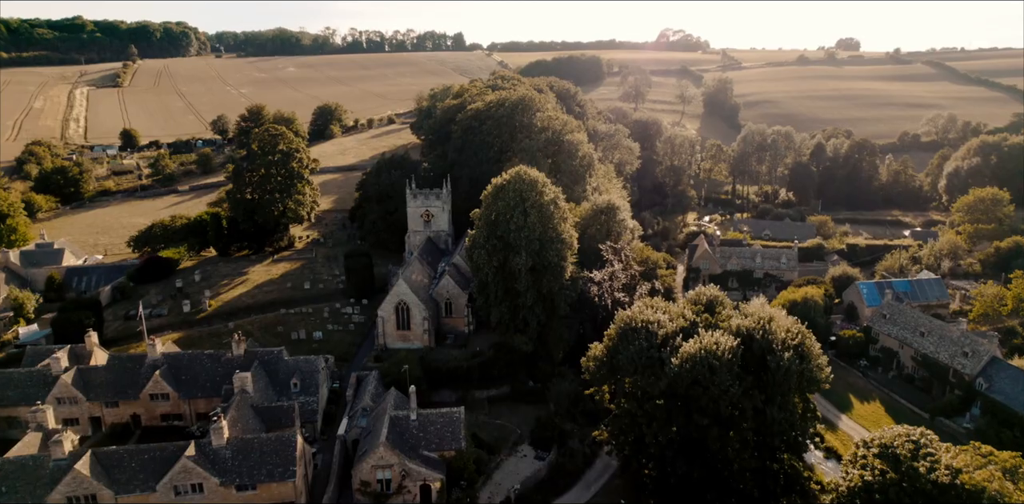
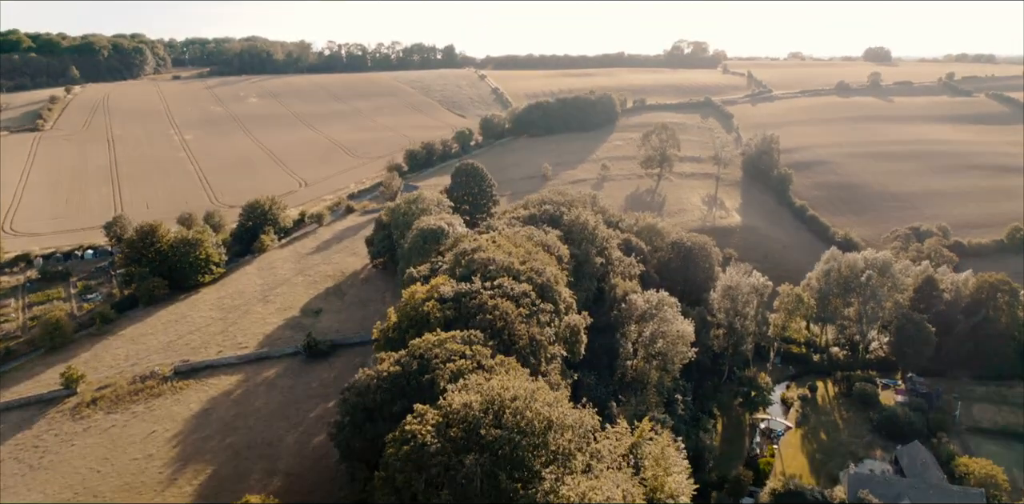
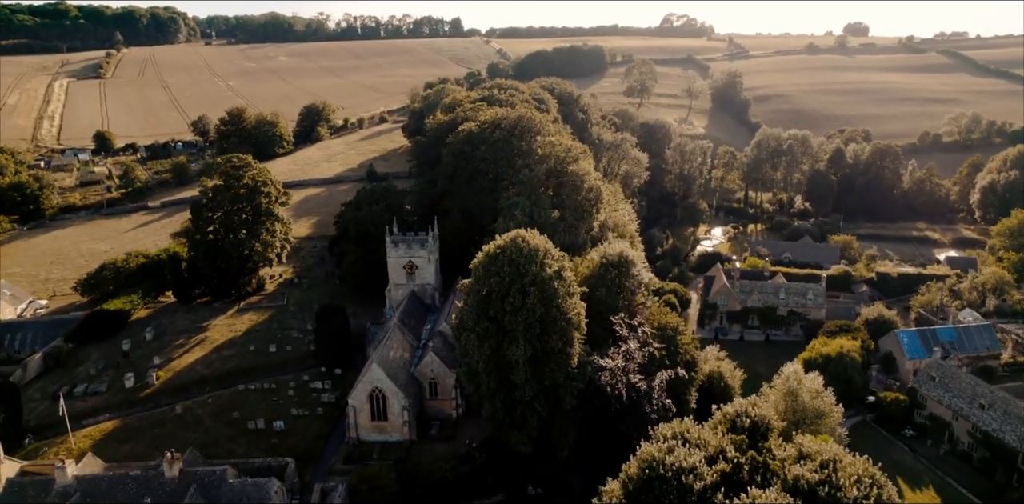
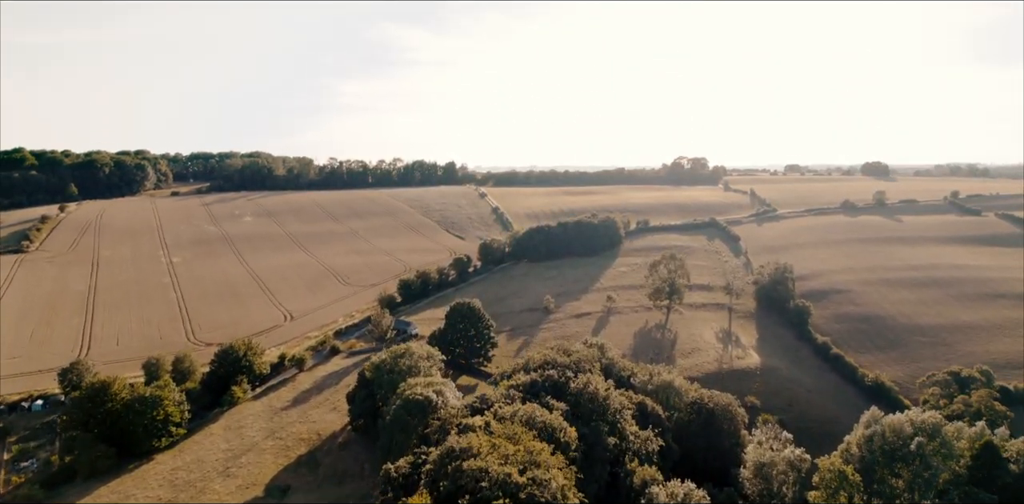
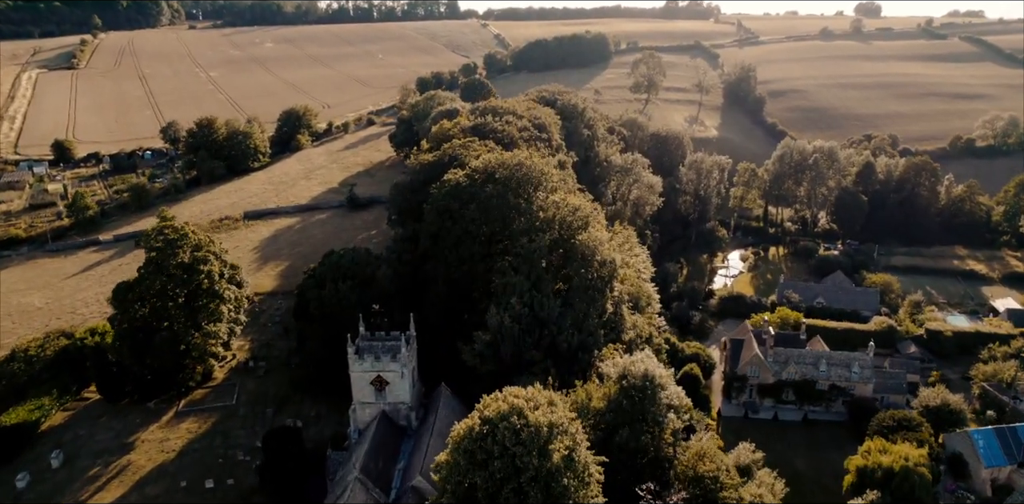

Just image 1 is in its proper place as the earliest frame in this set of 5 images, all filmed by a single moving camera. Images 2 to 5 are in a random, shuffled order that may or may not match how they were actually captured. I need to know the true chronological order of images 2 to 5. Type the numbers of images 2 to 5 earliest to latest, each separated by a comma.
3, 5, 2, 4
